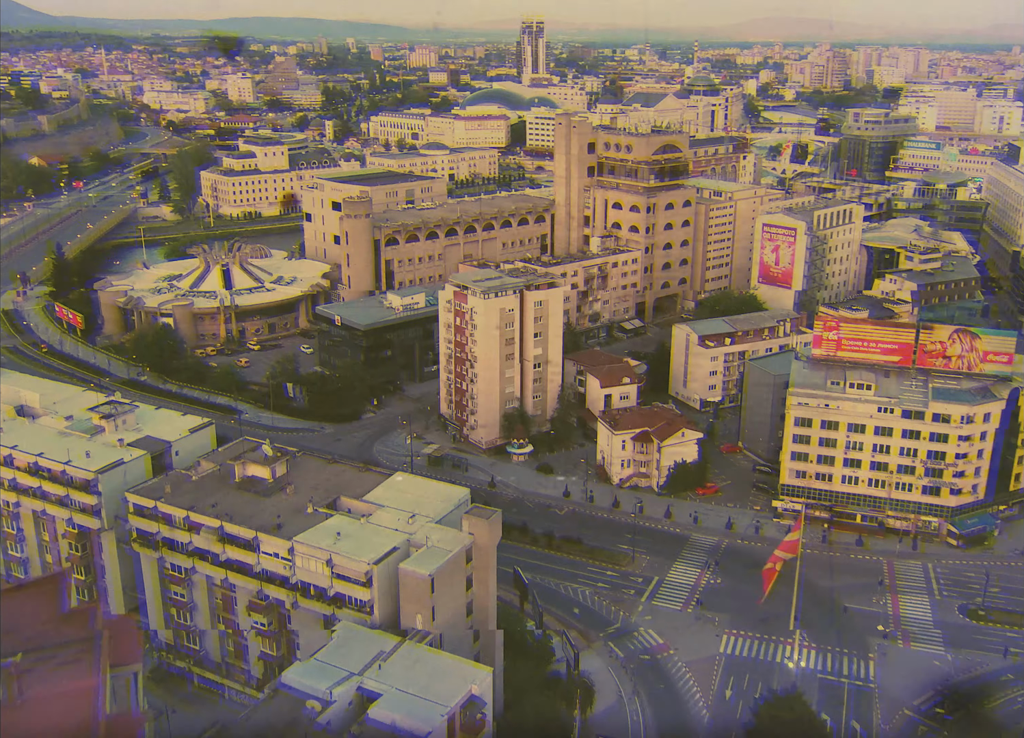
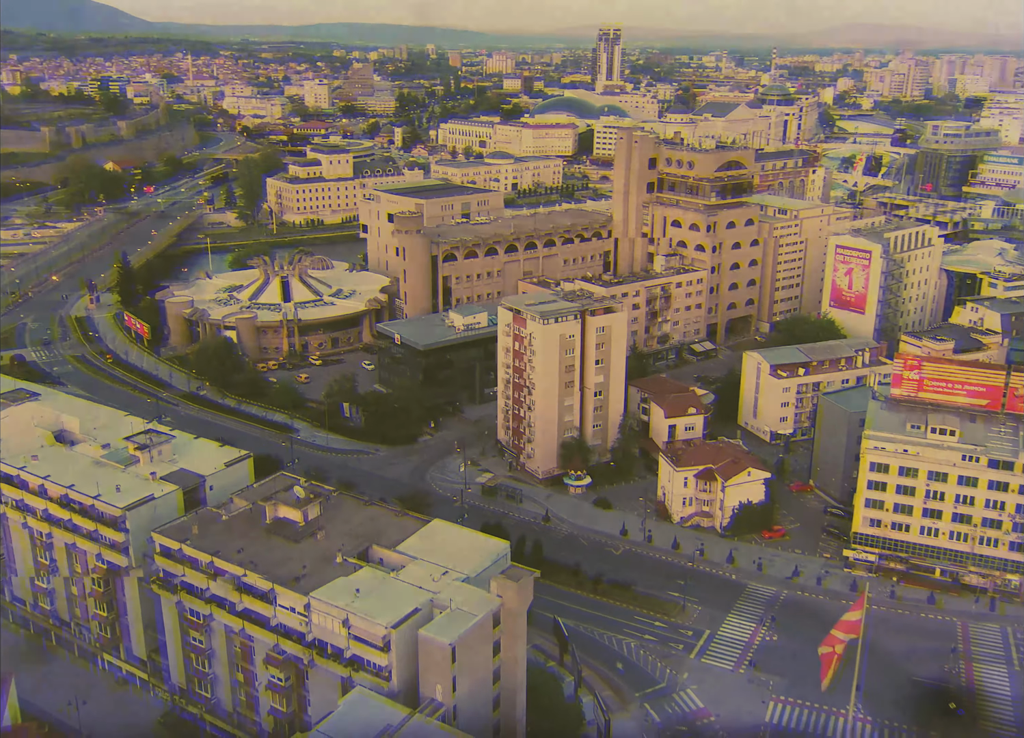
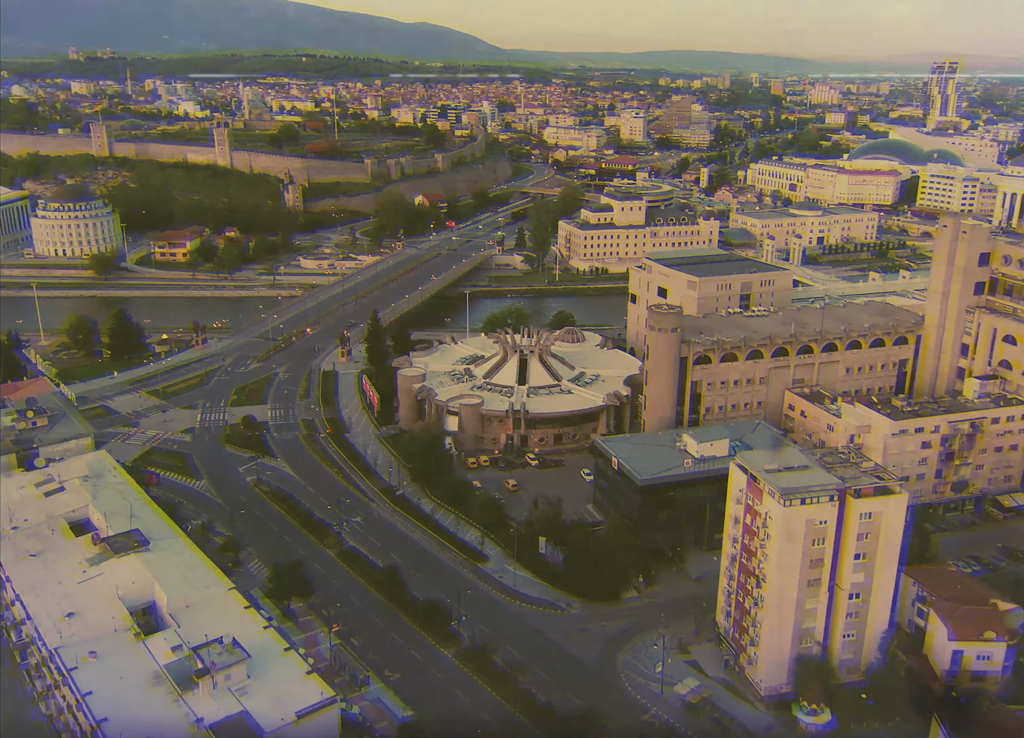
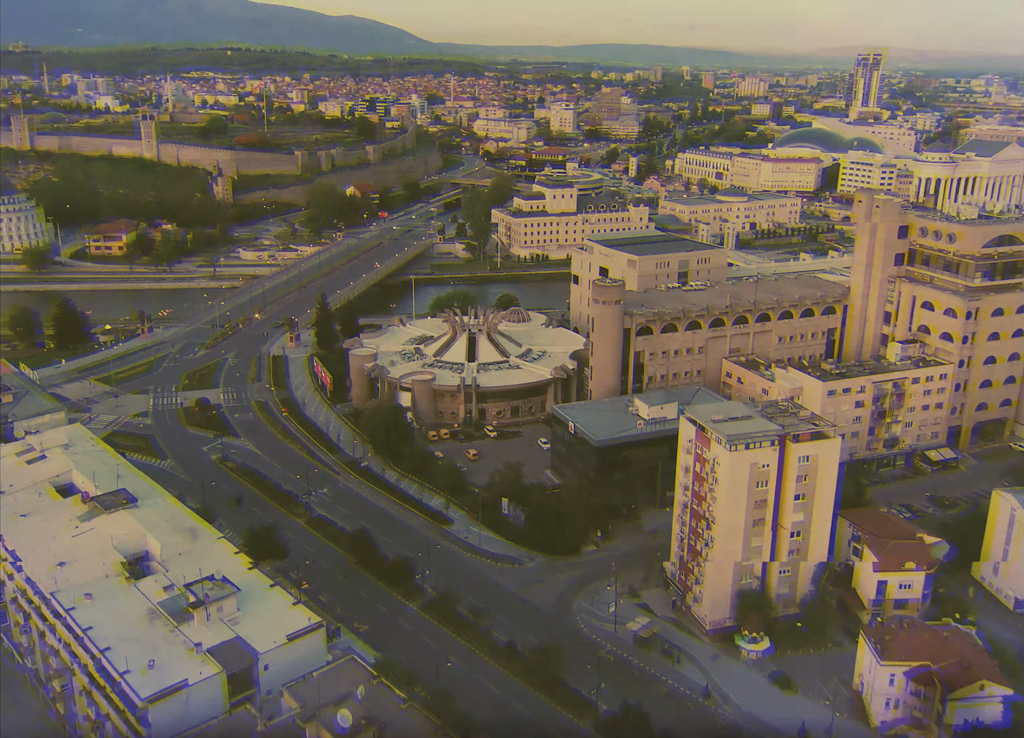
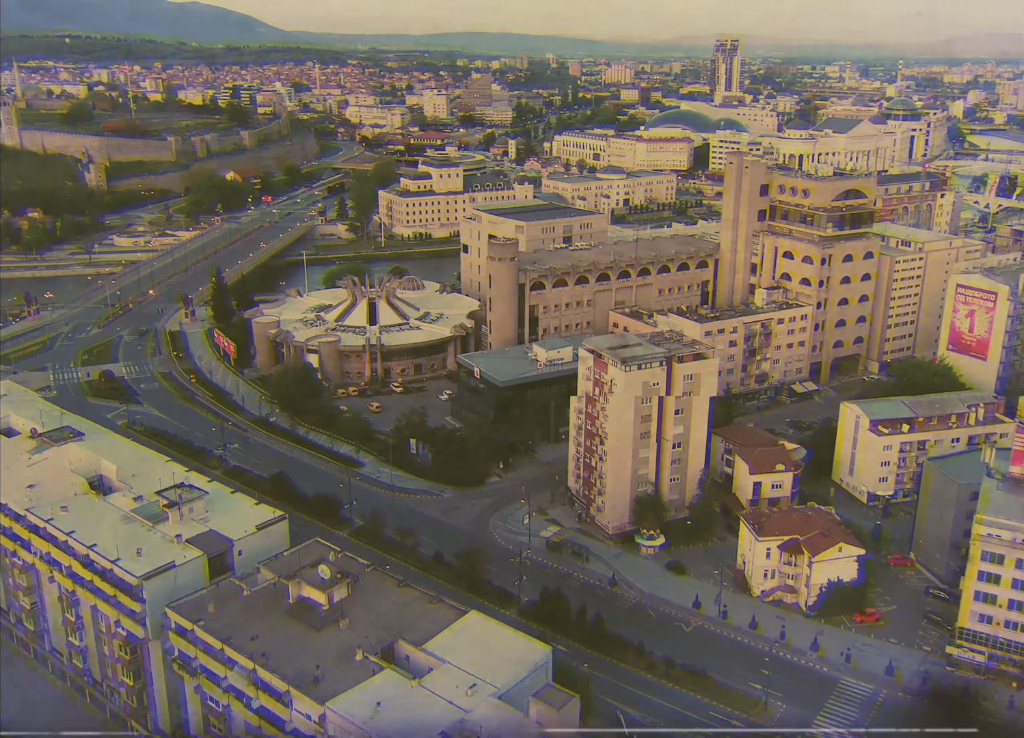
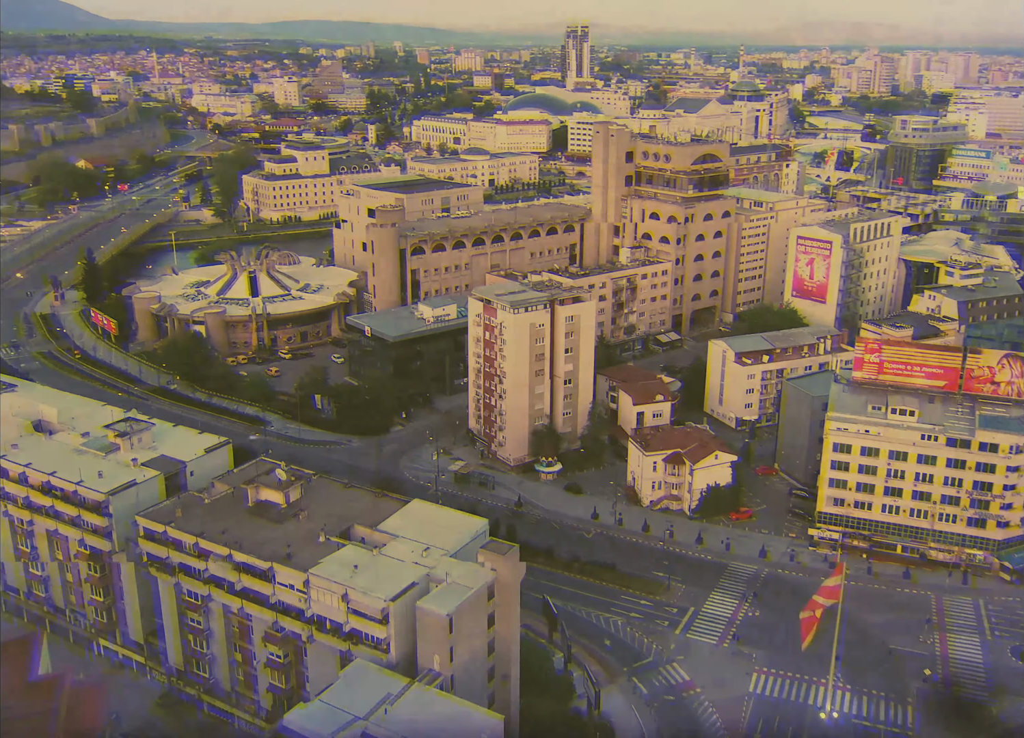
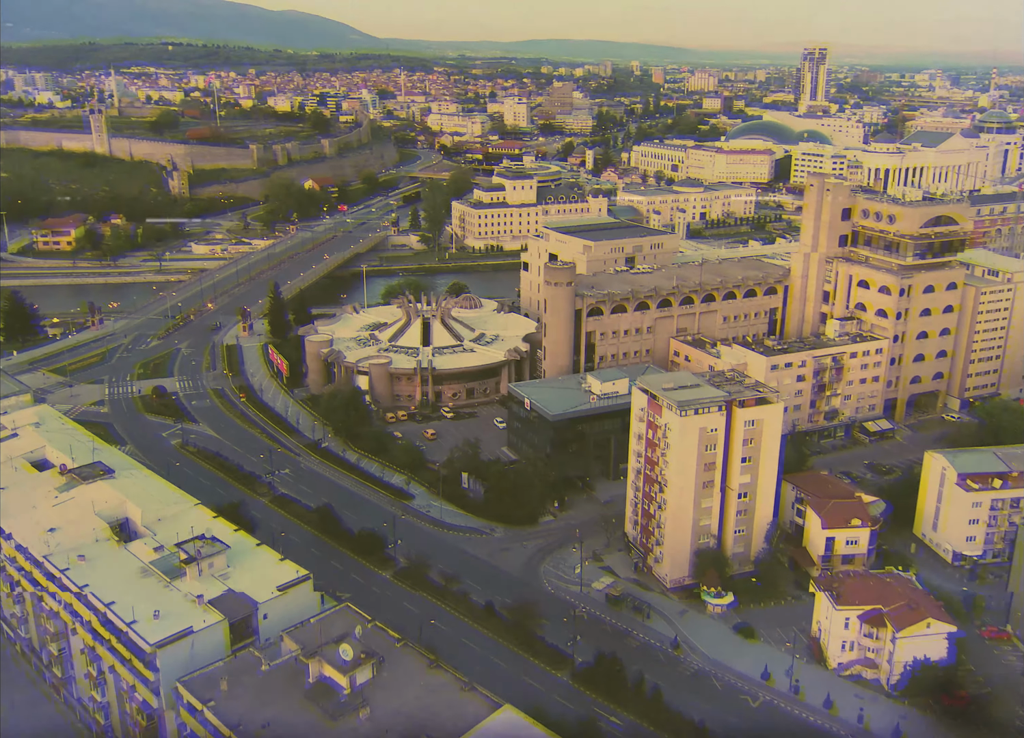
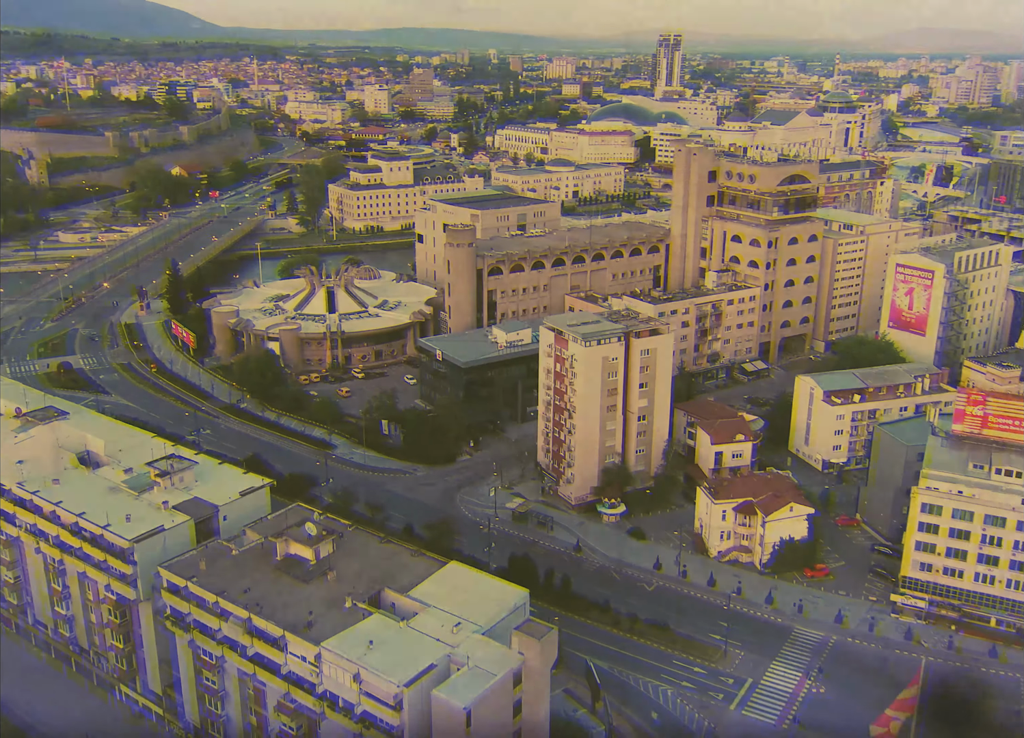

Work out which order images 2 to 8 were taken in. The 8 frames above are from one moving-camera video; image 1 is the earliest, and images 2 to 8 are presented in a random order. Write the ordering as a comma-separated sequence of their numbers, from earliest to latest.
6, 2, 8, 5, 7, 4, 3
